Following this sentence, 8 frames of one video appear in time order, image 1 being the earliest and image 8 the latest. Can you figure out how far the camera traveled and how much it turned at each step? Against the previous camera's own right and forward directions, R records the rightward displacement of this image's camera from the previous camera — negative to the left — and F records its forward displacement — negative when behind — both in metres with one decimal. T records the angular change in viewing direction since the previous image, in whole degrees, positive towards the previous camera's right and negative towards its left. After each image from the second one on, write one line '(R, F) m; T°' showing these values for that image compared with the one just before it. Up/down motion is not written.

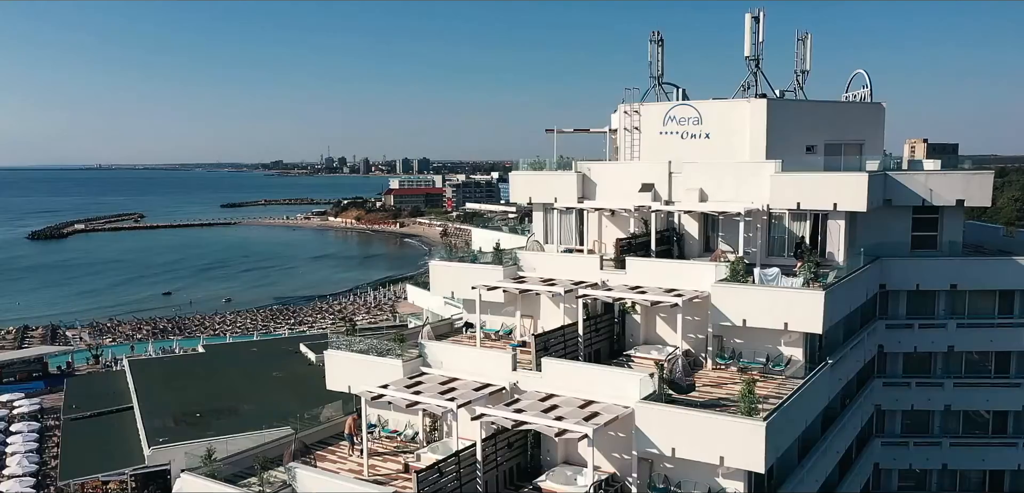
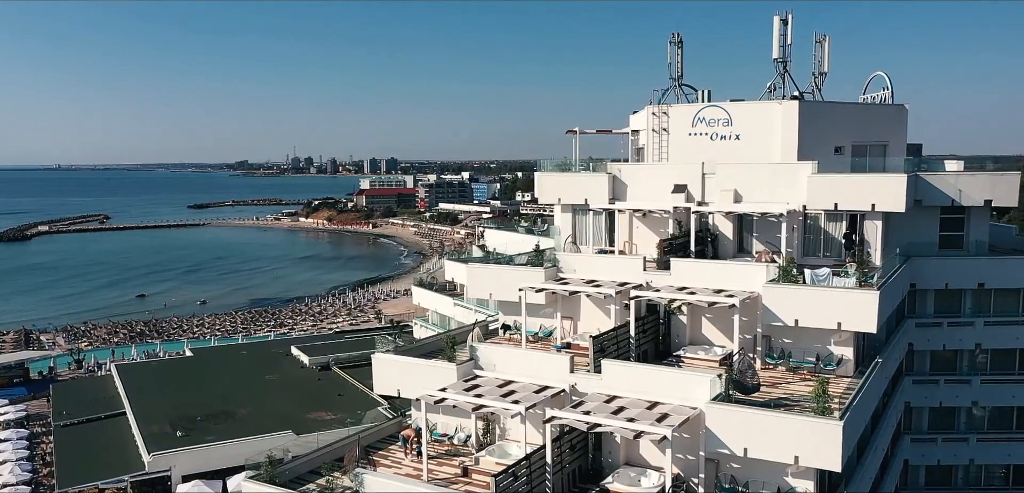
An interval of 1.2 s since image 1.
(-1.6, +0.1) m; +2°
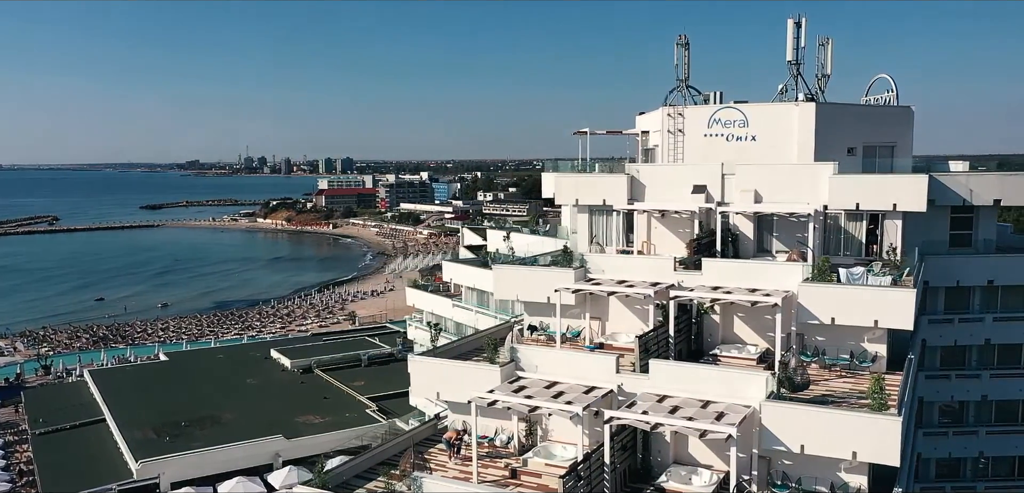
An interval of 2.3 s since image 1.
(-1.5, 0.0) m; +2°
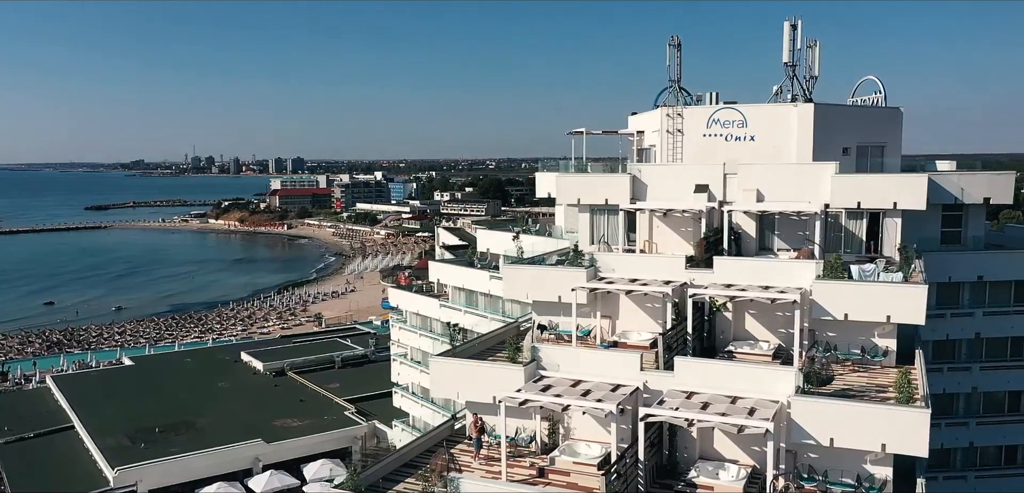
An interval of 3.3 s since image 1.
(-1.2, 0.0) m; +3°
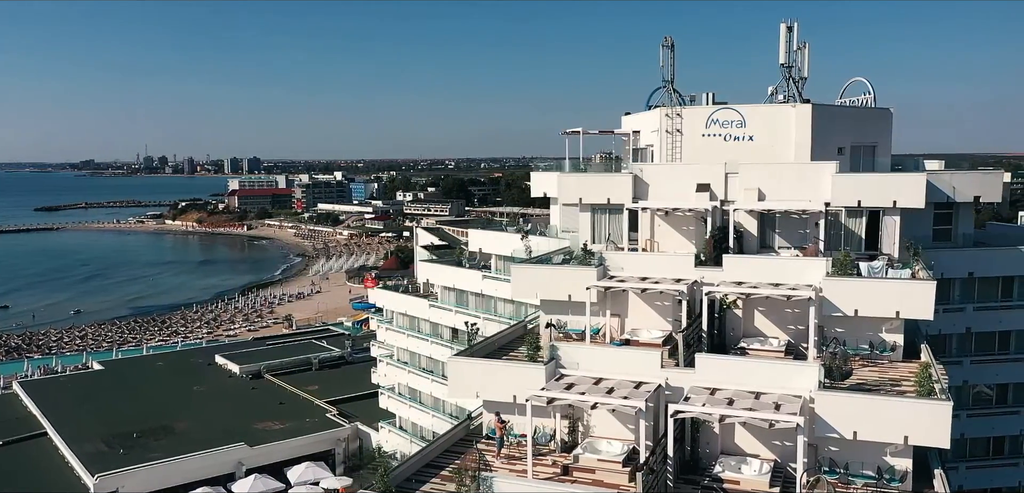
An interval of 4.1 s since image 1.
(-1.1, 0.0) m; +2°
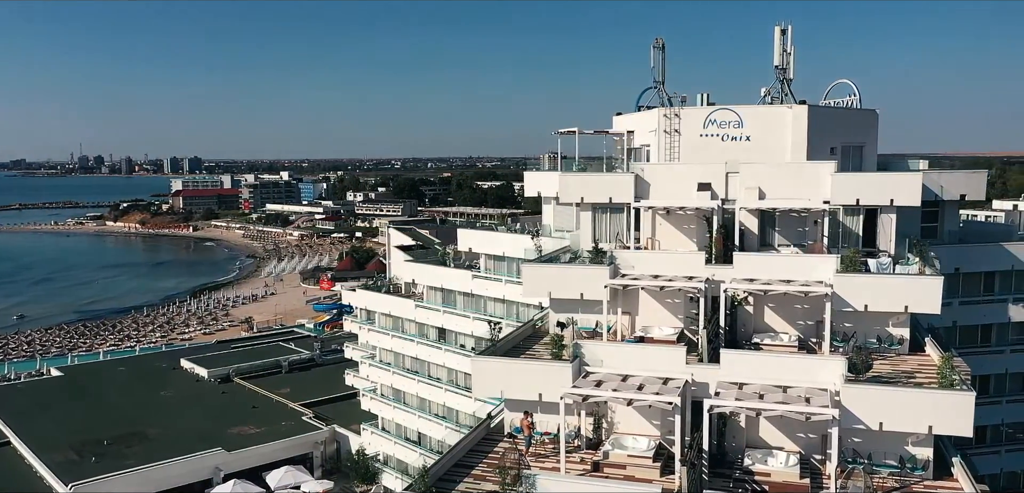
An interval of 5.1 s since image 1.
(-1.4, 0.0) m; +3°
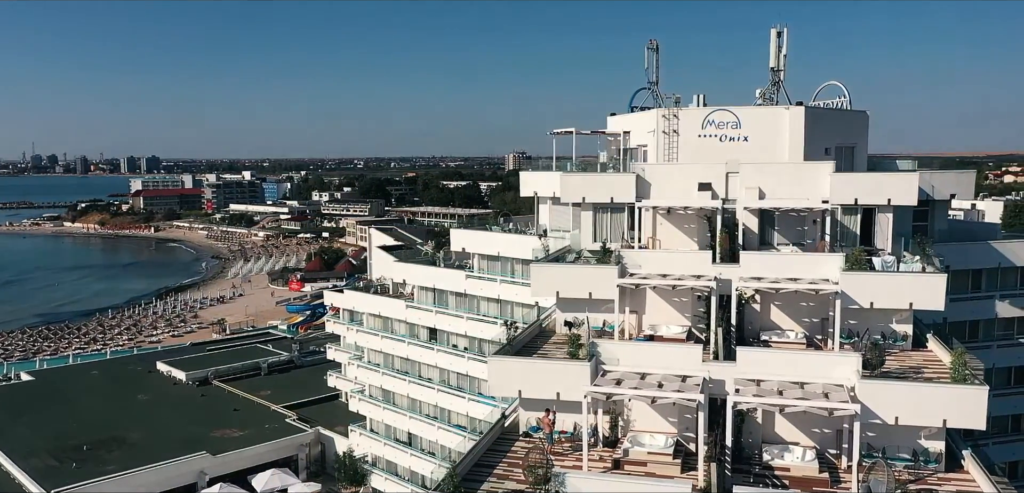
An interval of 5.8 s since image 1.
(-1.0, -0.1) m; +2°
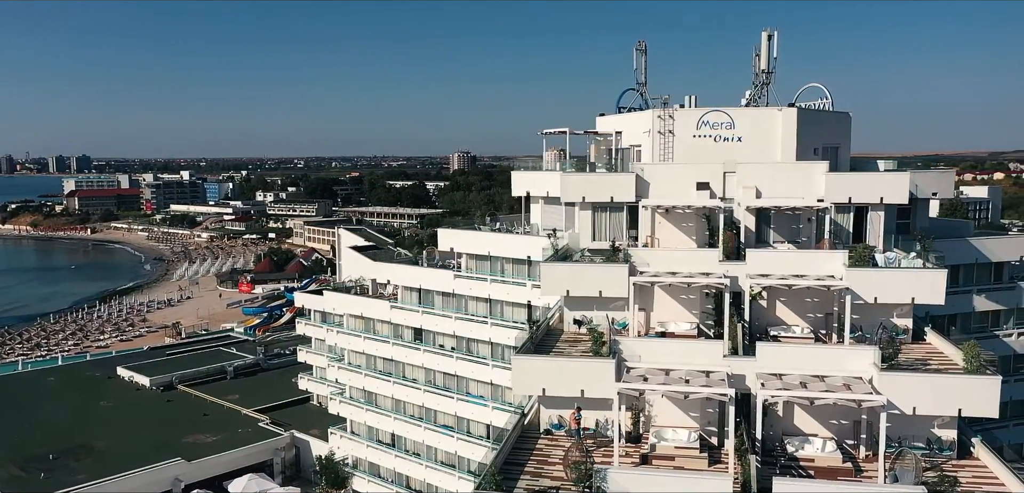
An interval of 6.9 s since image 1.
(-1.5, -0.1) m; +3°
